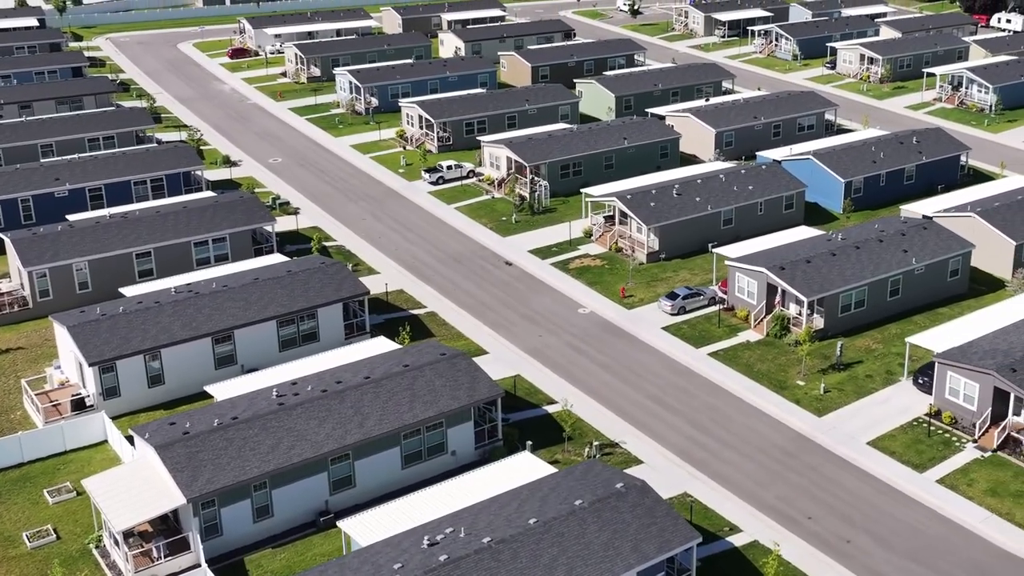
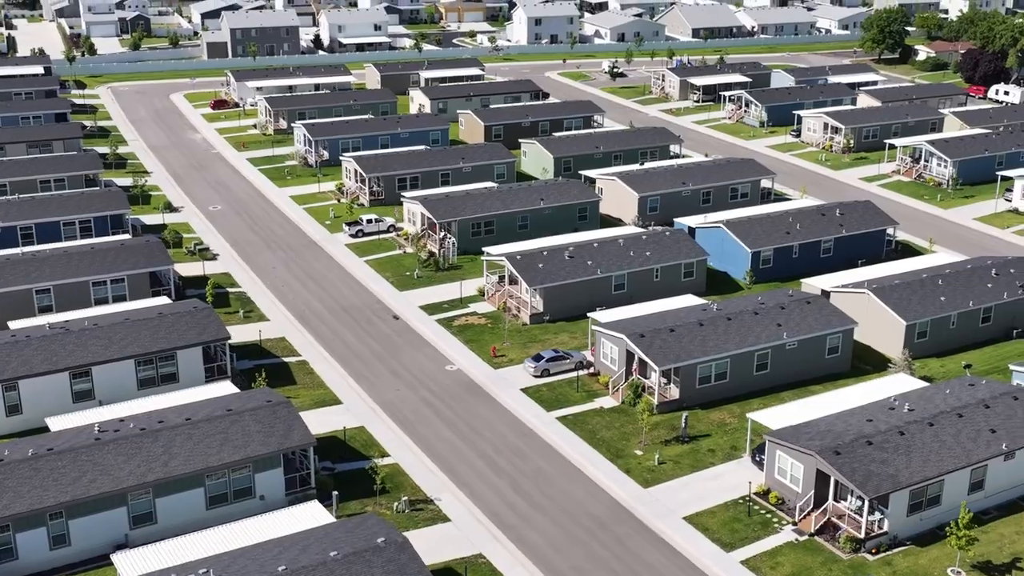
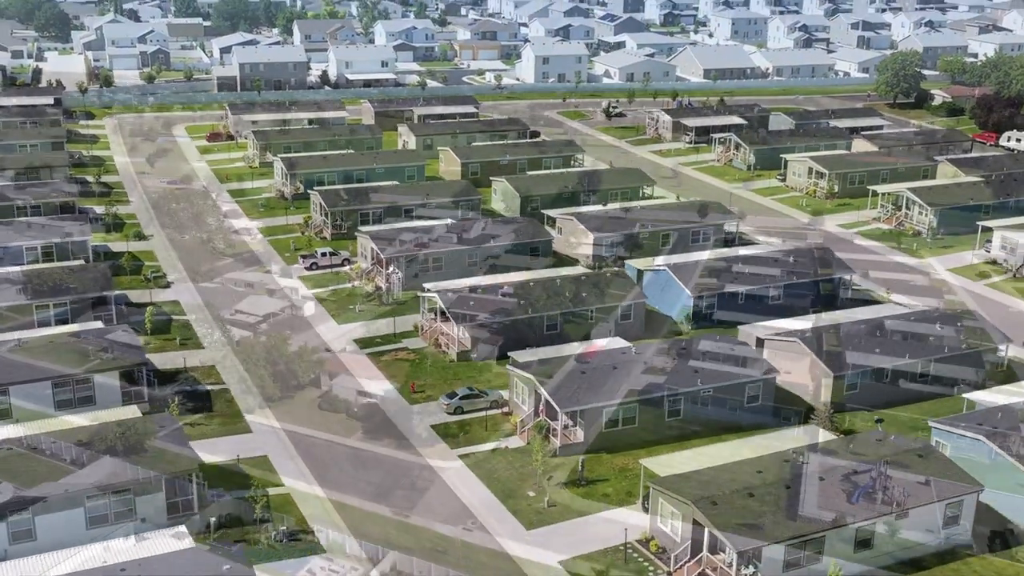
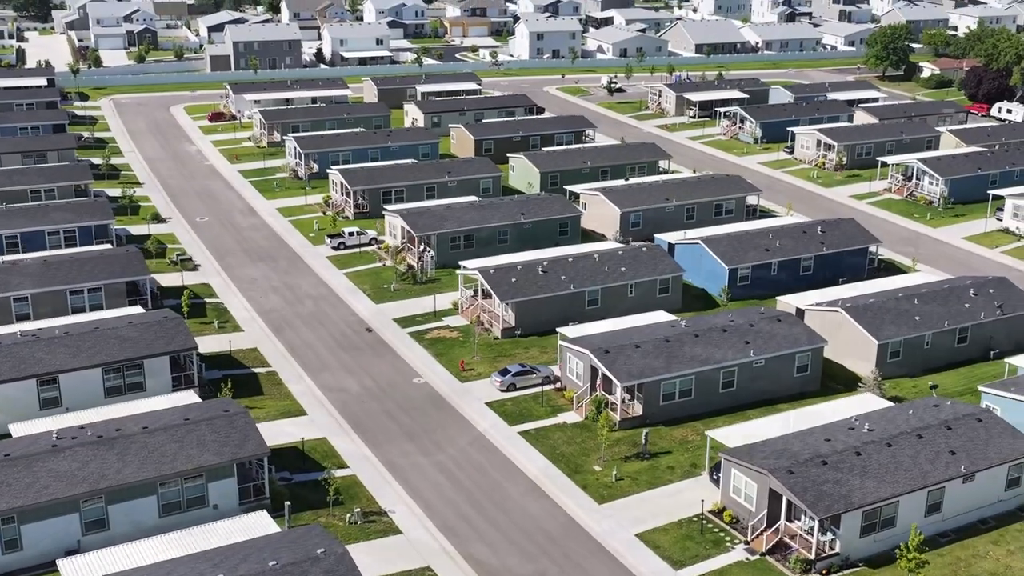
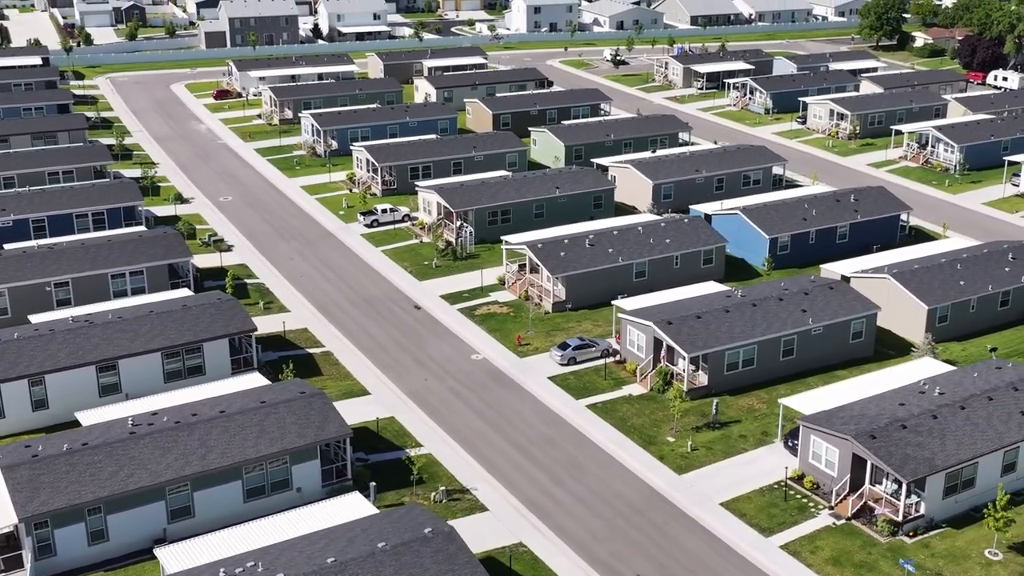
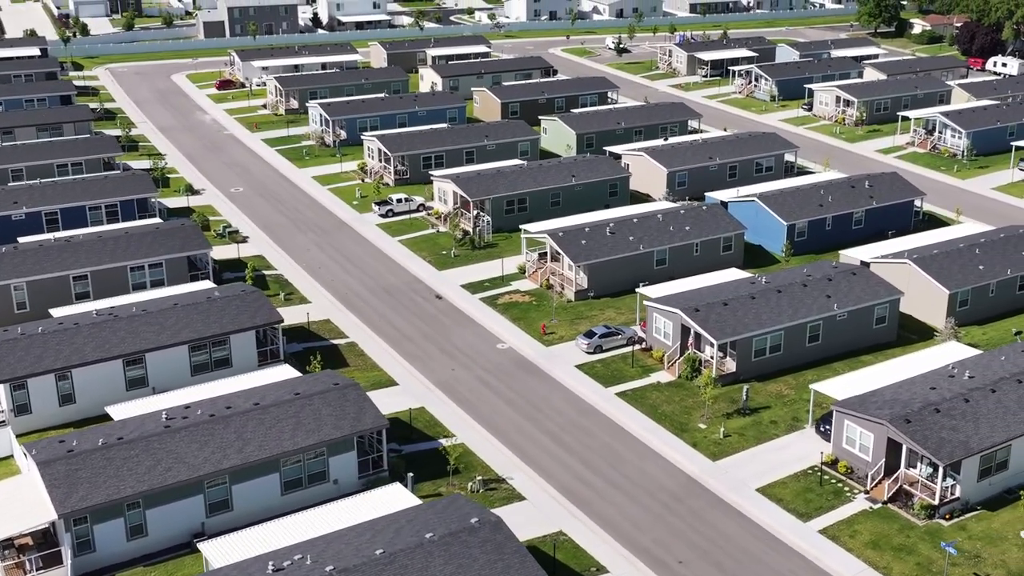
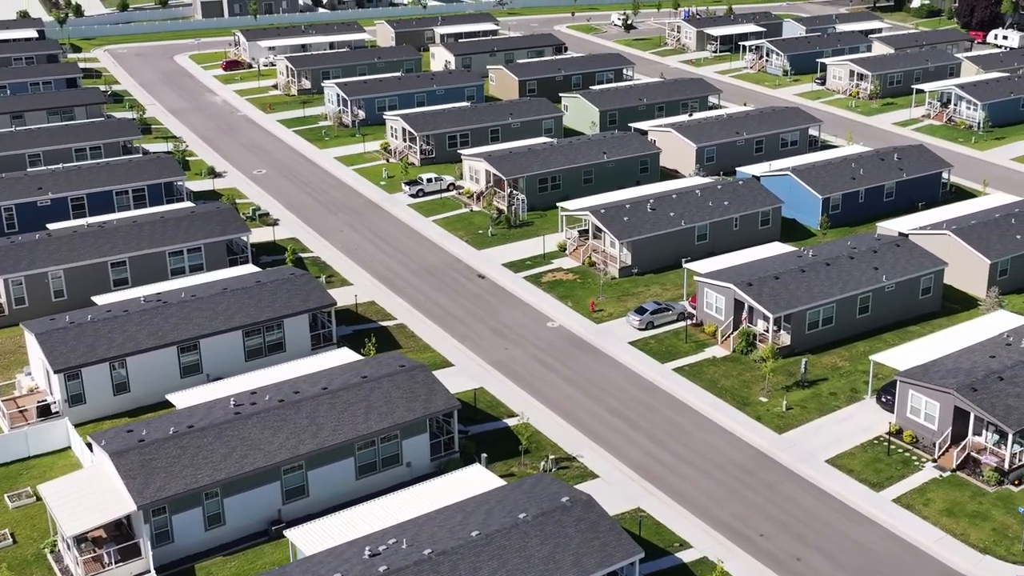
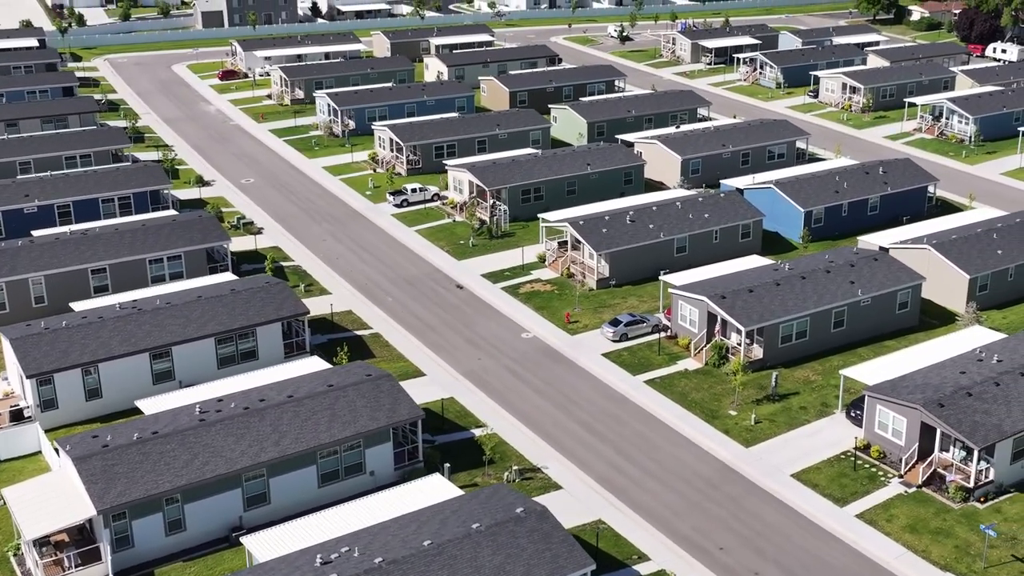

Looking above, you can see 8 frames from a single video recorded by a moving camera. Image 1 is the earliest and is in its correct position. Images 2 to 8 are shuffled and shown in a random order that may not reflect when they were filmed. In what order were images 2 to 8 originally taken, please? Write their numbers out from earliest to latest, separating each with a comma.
7, 8, 6, 5, 2, 4, 3
